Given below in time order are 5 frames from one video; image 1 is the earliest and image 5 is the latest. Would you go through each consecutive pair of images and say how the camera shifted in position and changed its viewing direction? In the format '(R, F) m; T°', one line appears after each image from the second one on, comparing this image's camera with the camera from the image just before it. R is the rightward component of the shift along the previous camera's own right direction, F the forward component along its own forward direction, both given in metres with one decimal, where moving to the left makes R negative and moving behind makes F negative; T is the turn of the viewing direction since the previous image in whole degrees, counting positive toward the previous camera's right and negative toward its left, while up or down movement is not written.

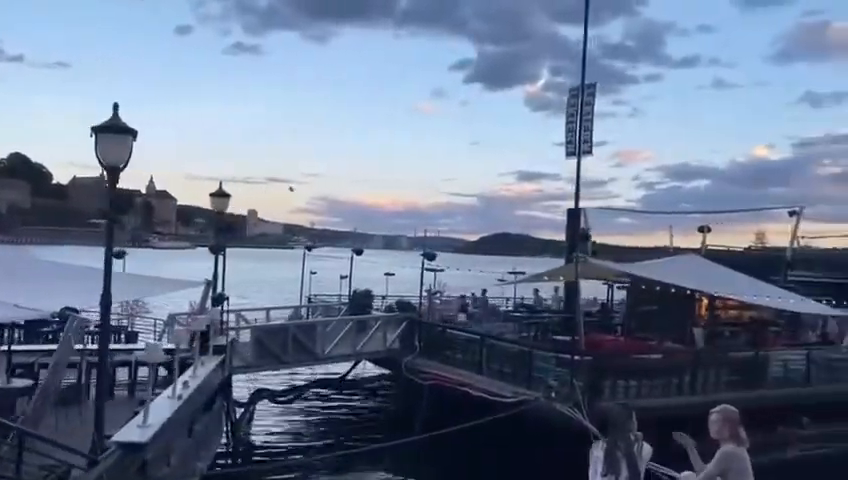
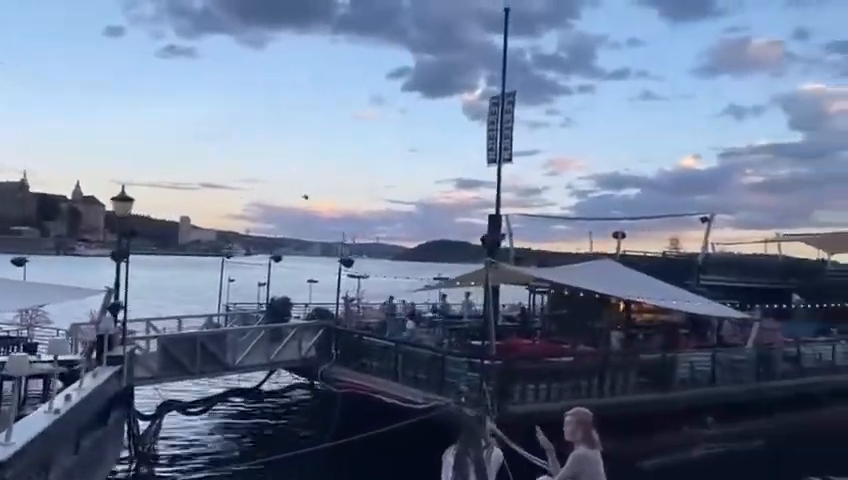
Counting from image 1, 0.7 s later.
(+0.6, +0.1) m; +5°
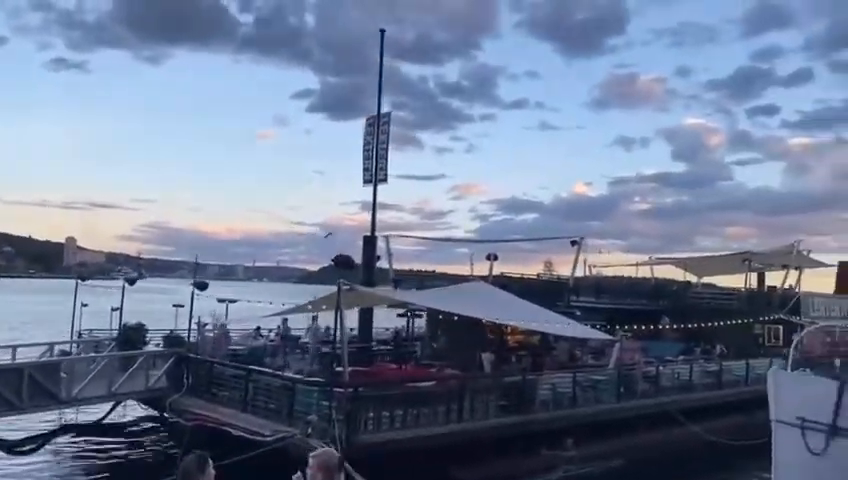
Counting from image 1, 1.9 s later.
(+1.1, +0.4) m; +8°
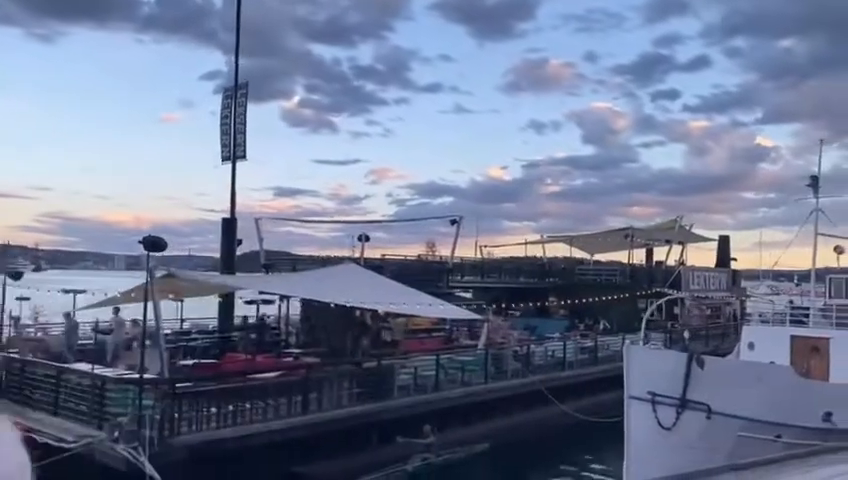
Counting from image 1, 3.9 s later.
(+1.7, +1.1) m; +7°
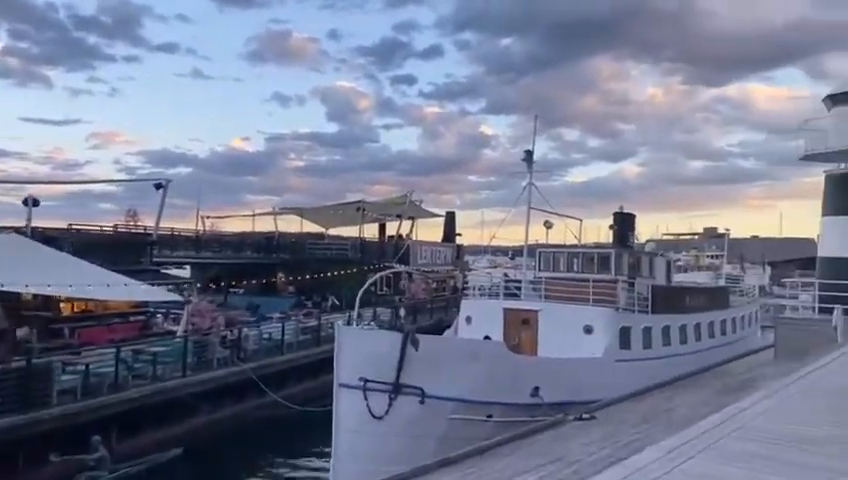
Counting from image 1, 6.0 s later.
(+1.1, +2.0) m; +21°
